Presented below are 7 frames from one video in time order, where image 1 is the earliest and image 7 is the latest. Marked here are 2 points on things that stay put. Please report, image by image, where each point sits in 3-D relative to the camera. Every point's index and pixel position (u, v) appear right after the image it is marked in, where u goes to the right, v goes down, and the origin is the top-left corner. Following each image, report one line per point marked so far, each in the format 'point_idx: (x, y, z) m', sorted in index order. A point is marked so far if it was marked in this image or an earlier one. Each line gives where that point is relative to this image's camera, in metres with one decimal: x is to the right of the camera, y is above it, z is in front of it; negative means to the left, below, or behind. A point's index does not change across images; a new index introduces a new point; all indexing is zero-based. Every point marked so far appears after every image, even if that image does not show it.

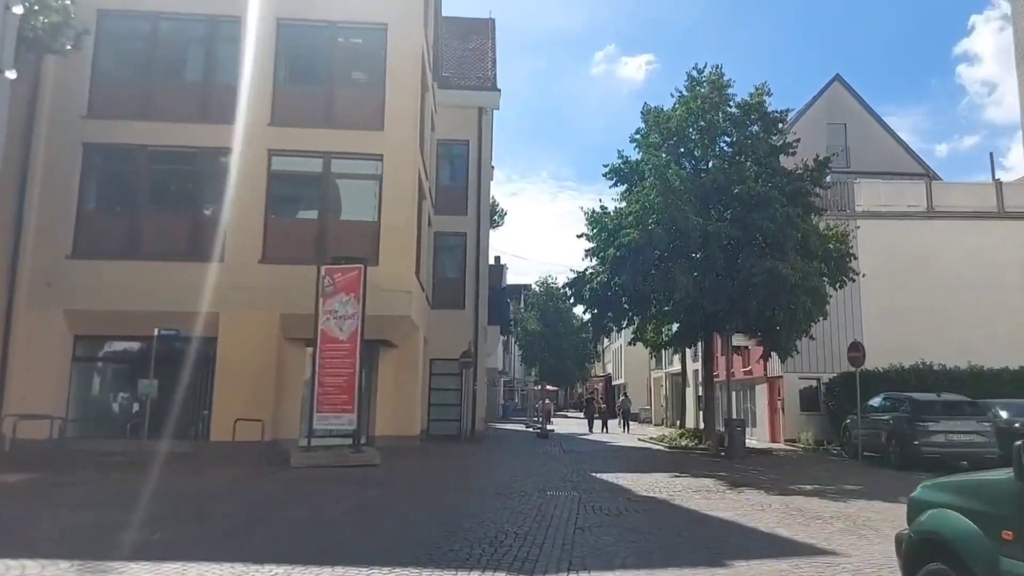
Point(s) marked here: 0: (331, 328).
0: (-4.4, -1.0, +17.0) m
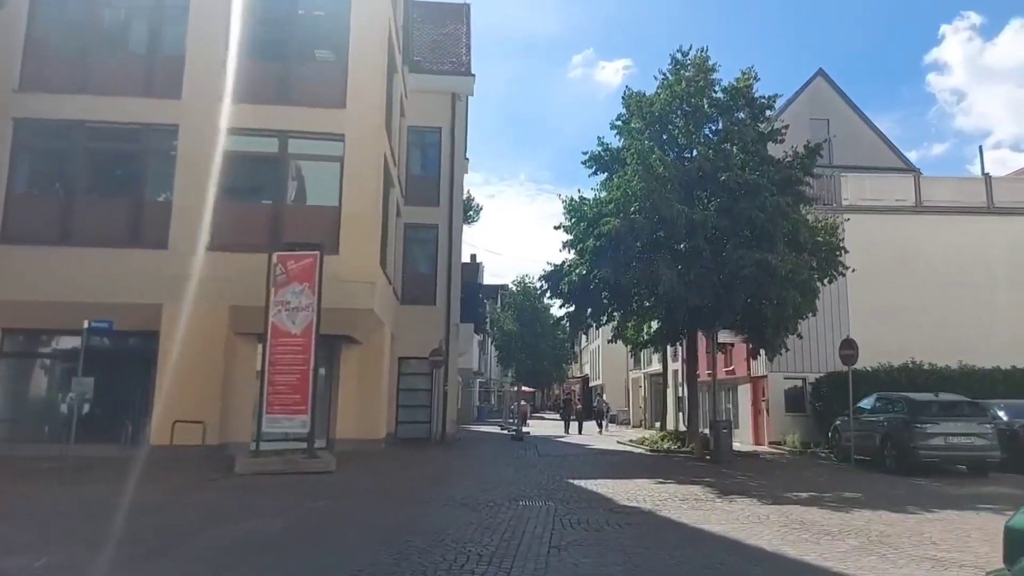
0: (-5.0, -0.7, +15.5) m
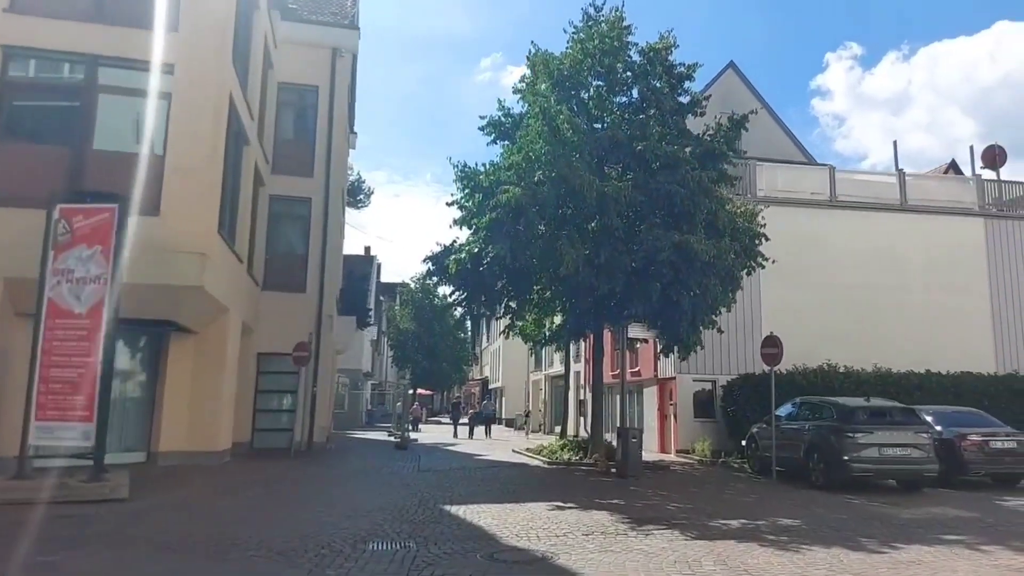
0: (-7.3, -0.1, +11.5) m
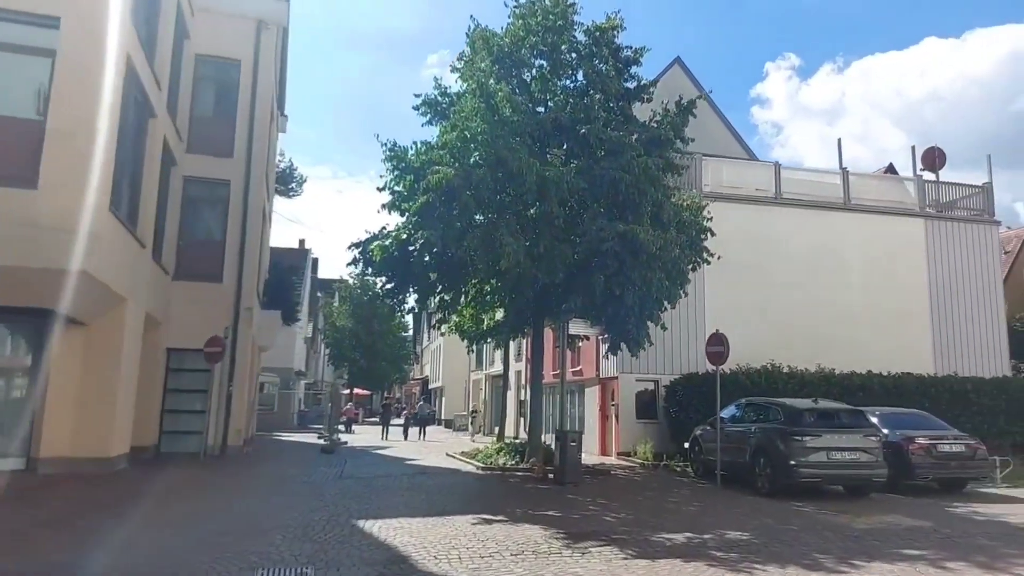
0: (-8.3, +0.1, +9.6) m
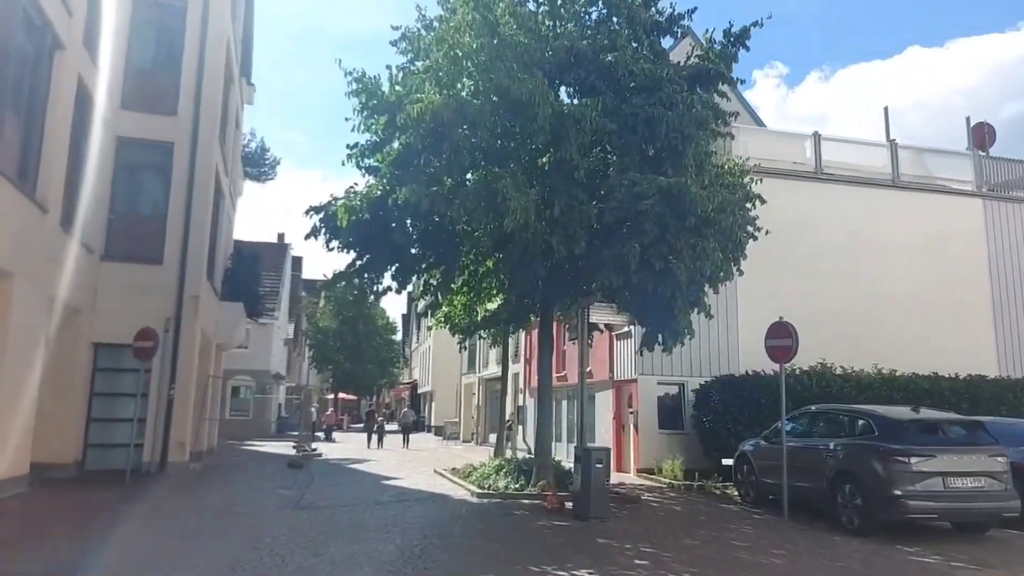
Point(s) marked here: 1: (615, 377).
0: (-8.1, +0.6, +6.1) m
1: (+2.9, -2.5, +19.9) m
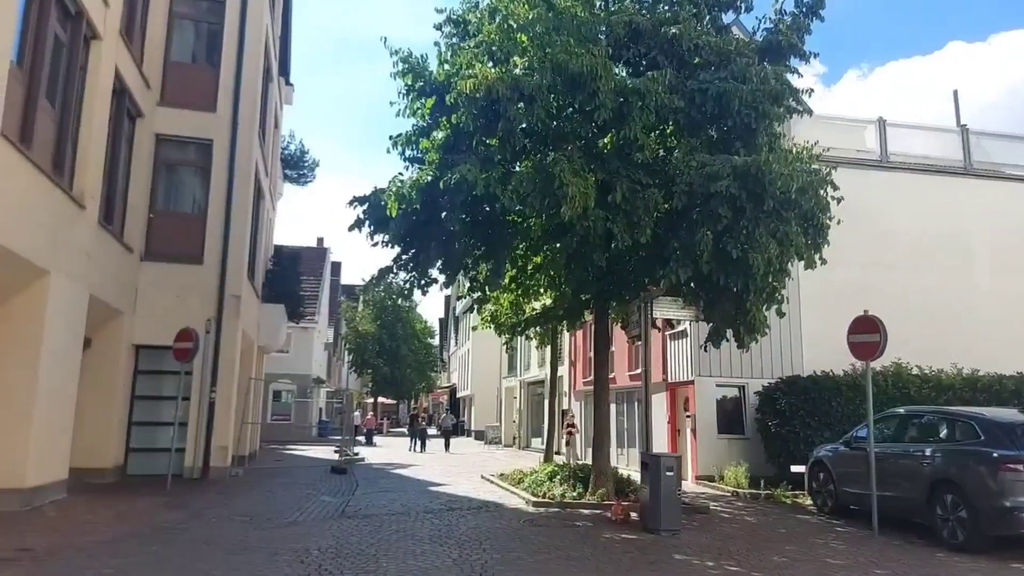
0: (-7.5, +0.7, +5.7) m
1: (+4.2, -2.4, +18.9) m
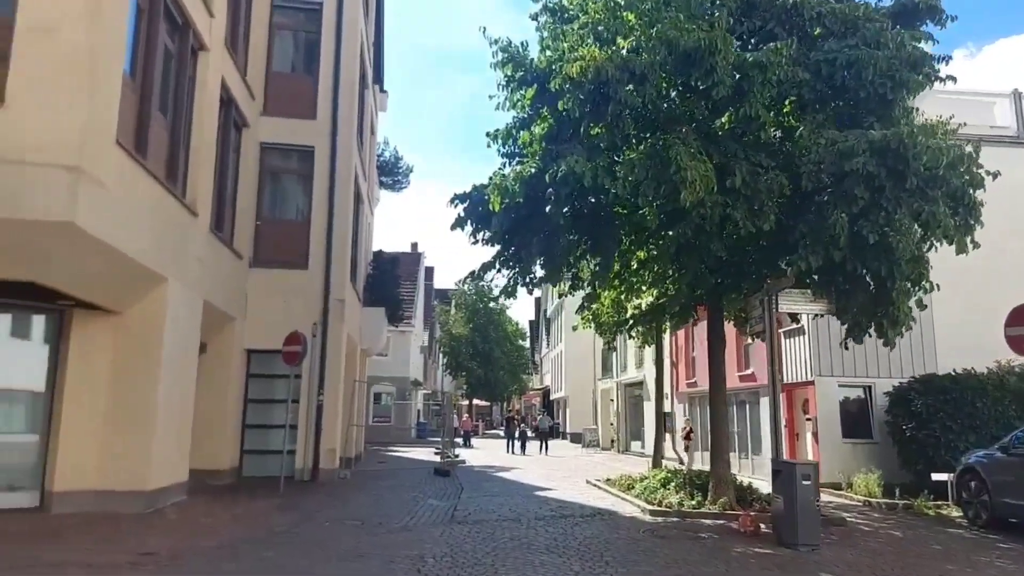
0: (-6.5, +0.6, +6.1) m
1: (+6.8, -2.2, +17.7) m
